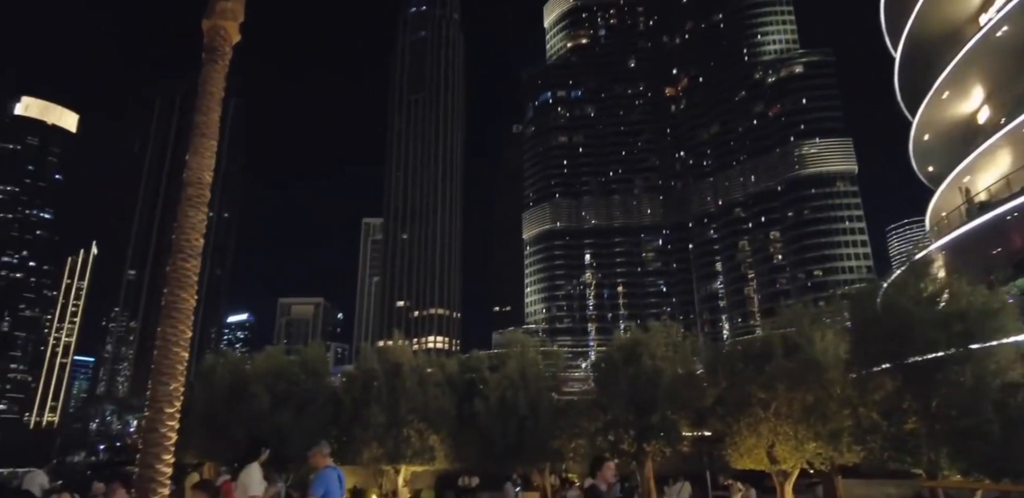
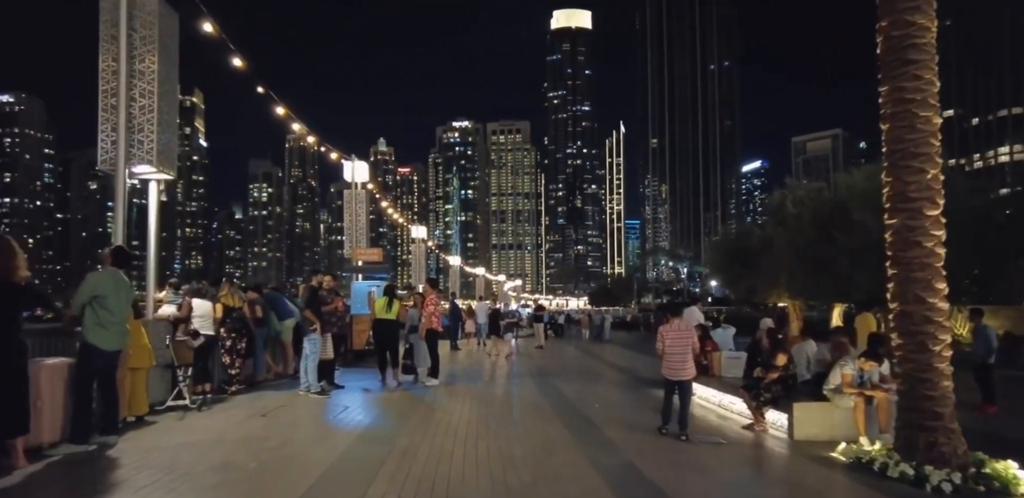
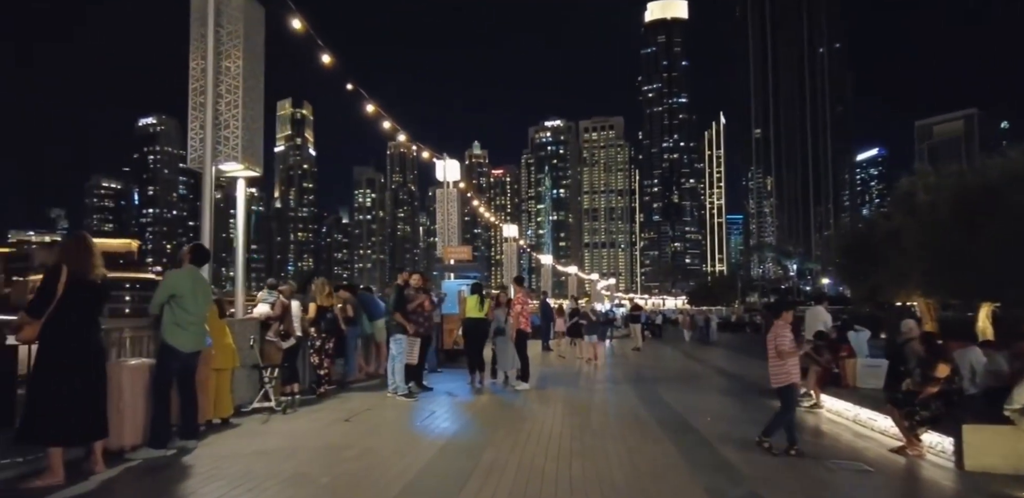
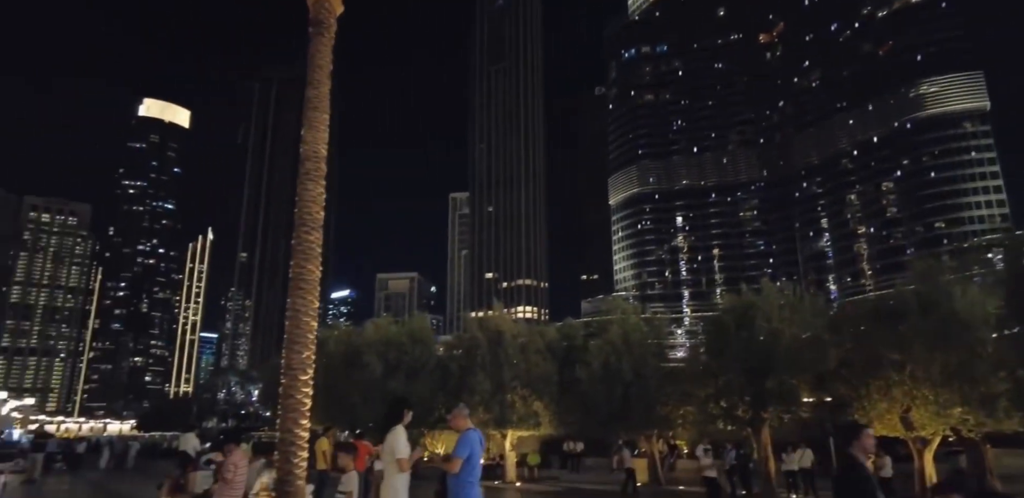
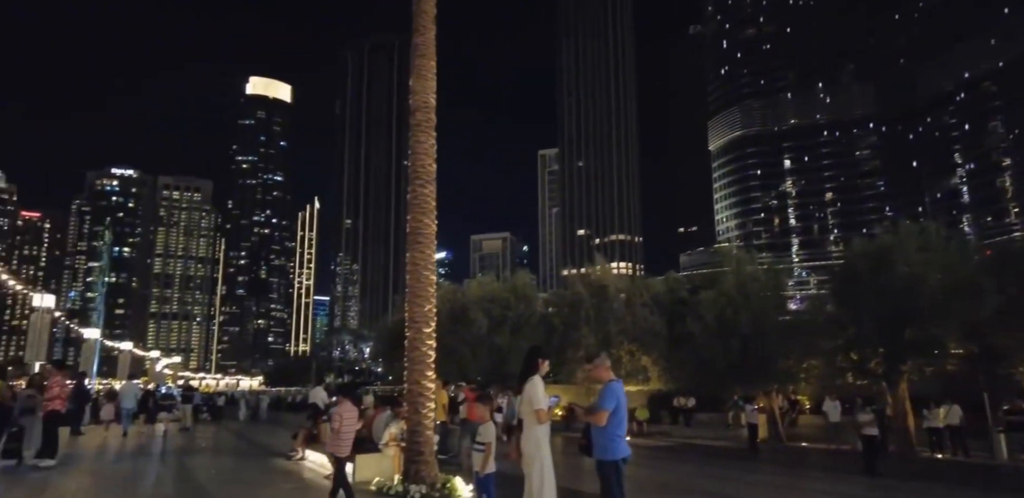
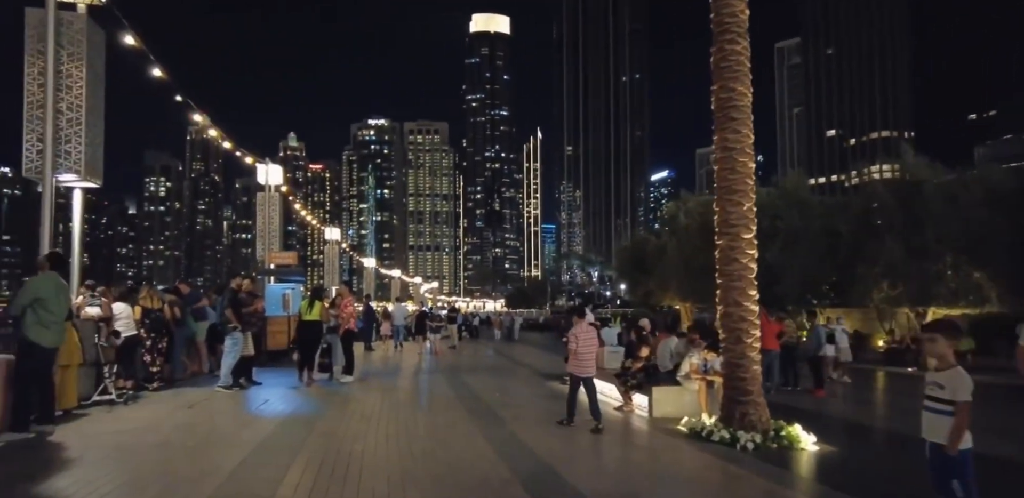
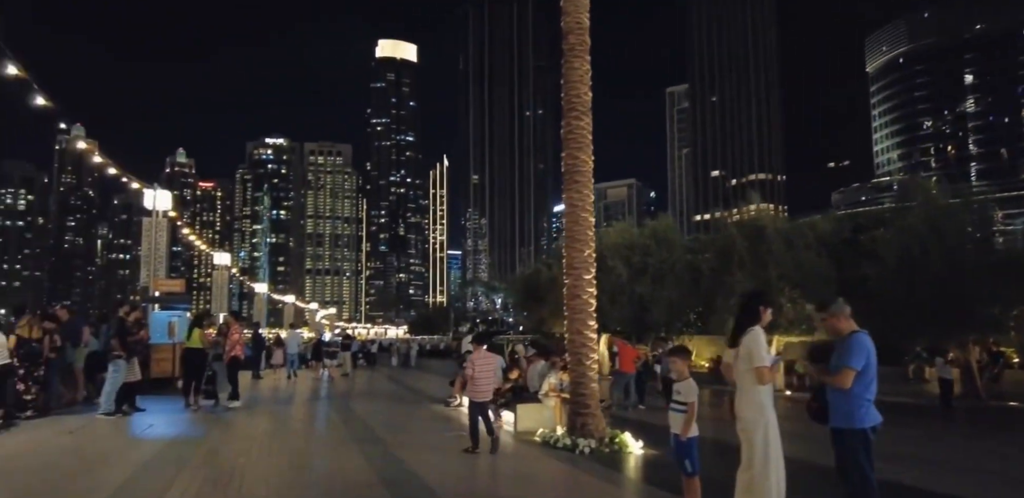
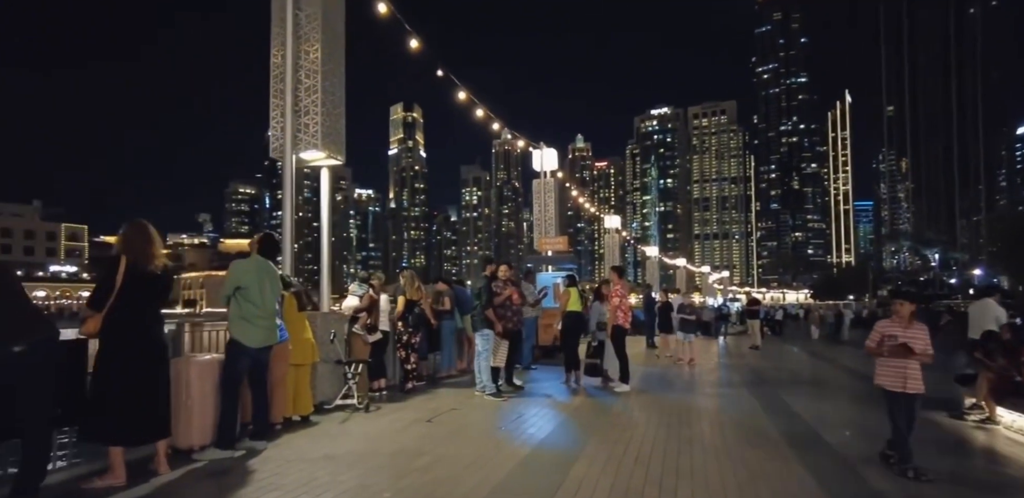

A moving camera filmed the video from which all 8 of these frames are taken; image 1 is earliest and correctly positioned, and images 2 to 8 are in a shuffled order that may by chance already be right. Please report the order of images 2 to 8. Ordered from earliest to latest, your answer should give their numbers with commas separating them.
4, 5, 7, 6, 2, 3, 8
